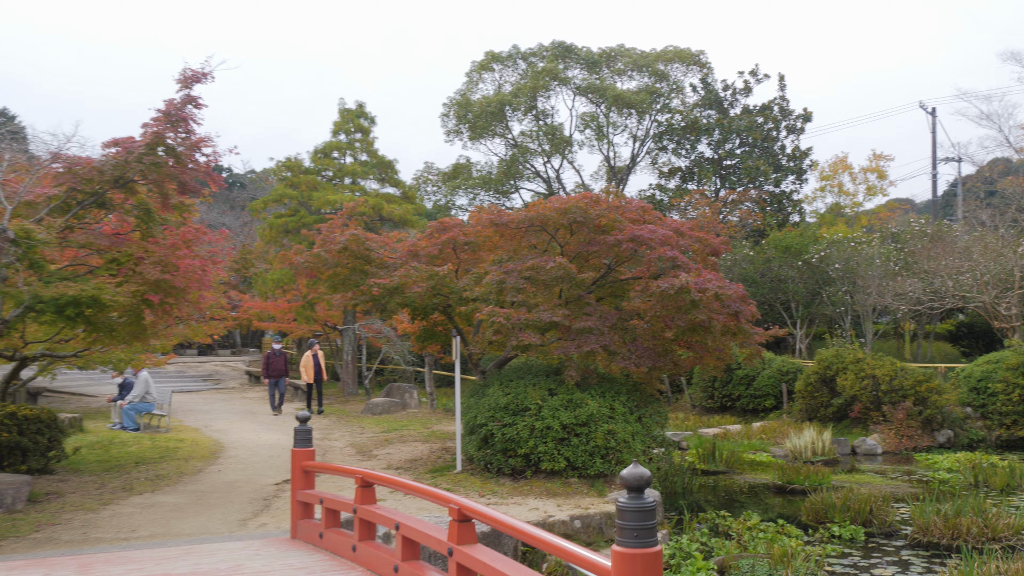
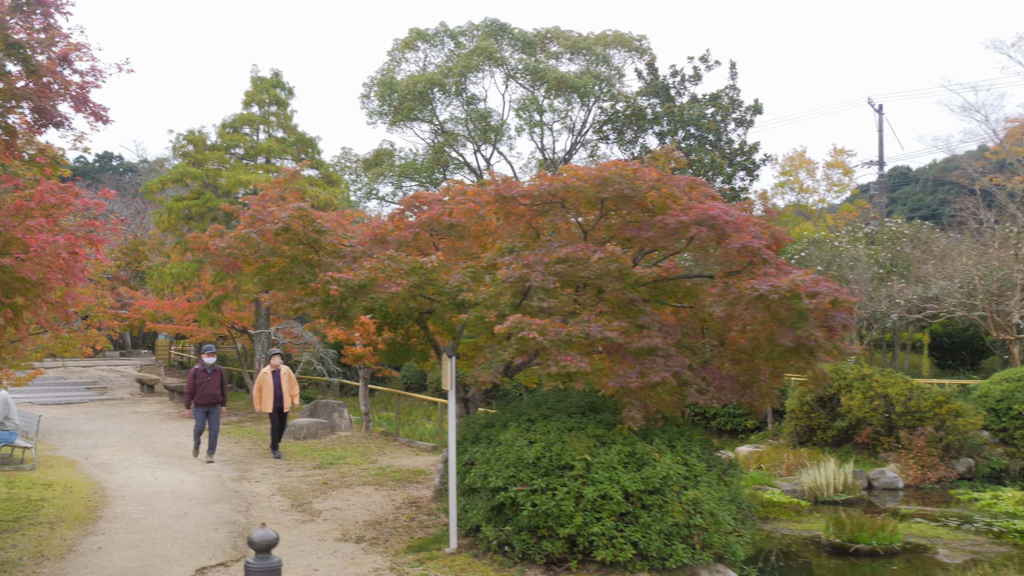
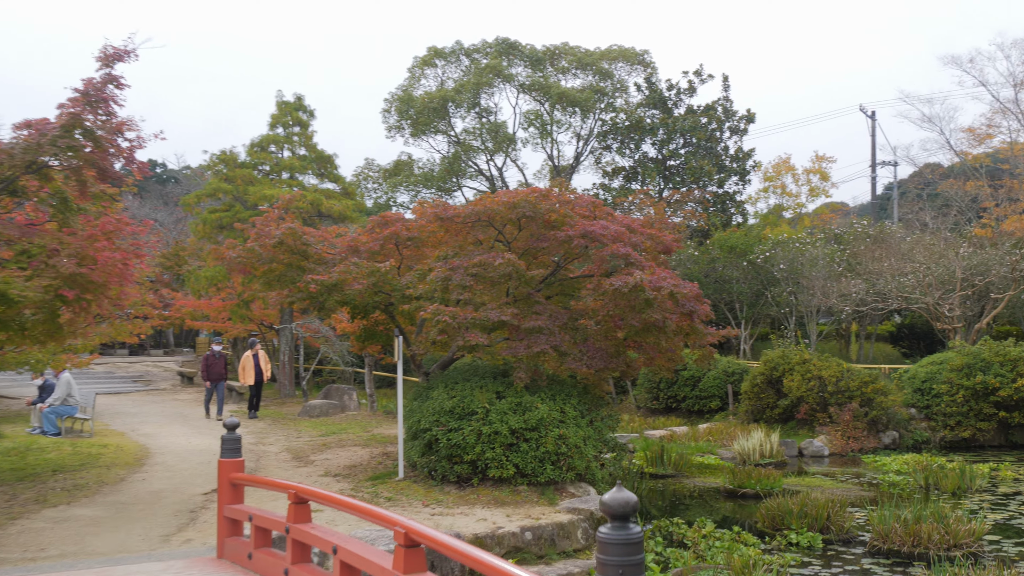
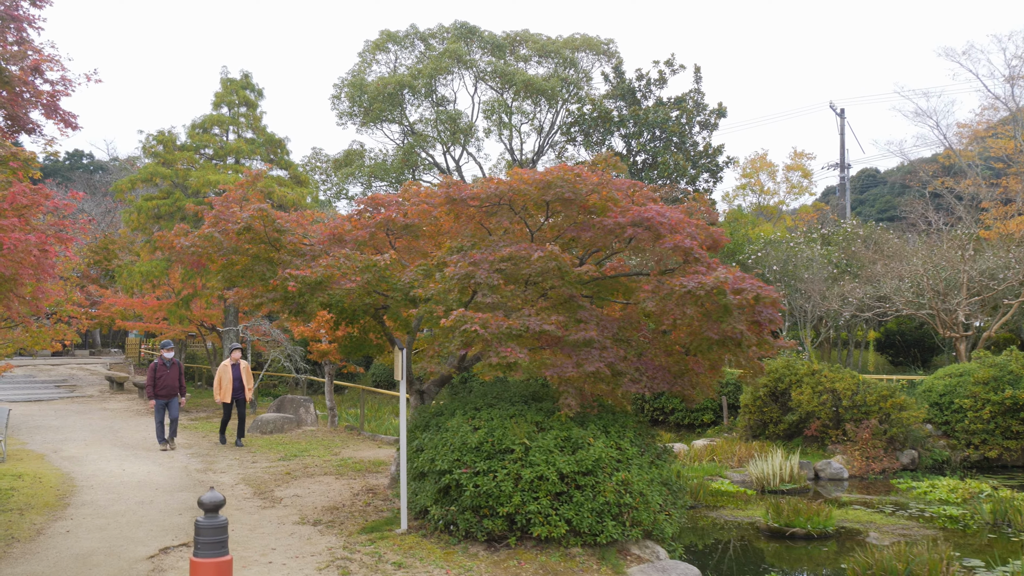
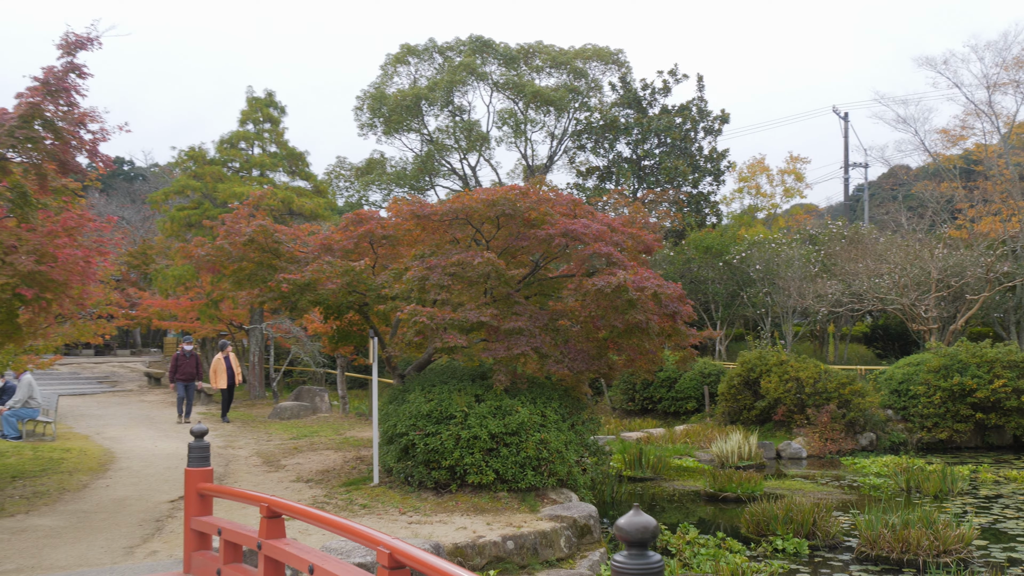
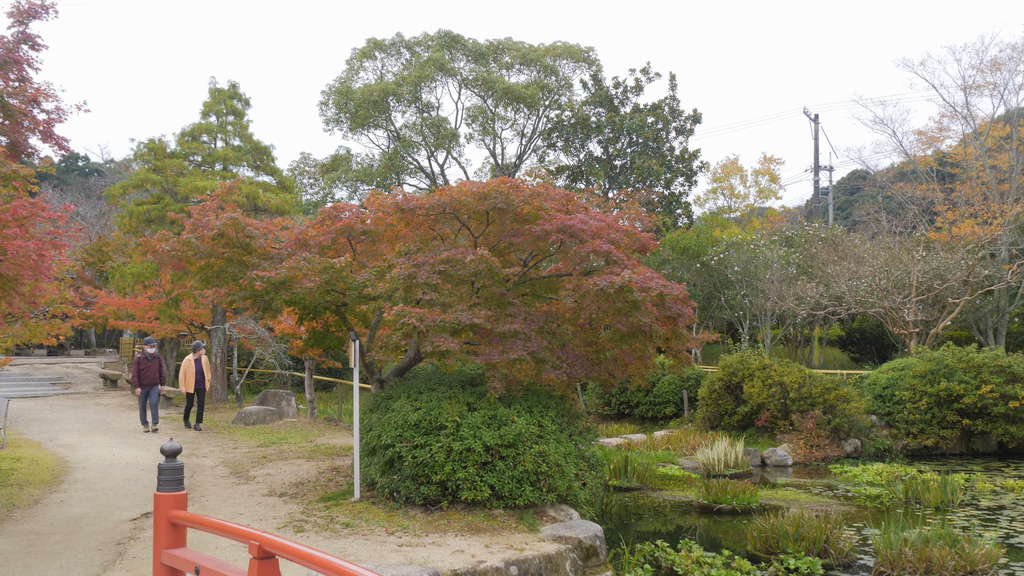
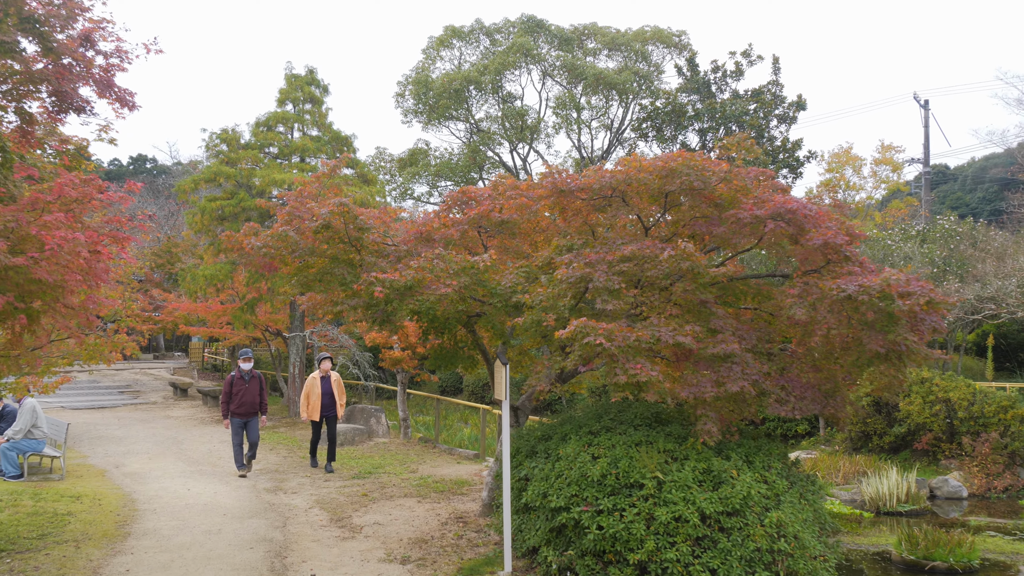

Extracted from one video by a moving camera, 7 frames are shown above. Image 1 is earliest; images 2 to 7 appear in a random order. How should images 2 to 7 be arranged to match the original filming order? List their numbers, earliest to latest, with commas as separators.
3, 5, 6, 4, 2, 7
